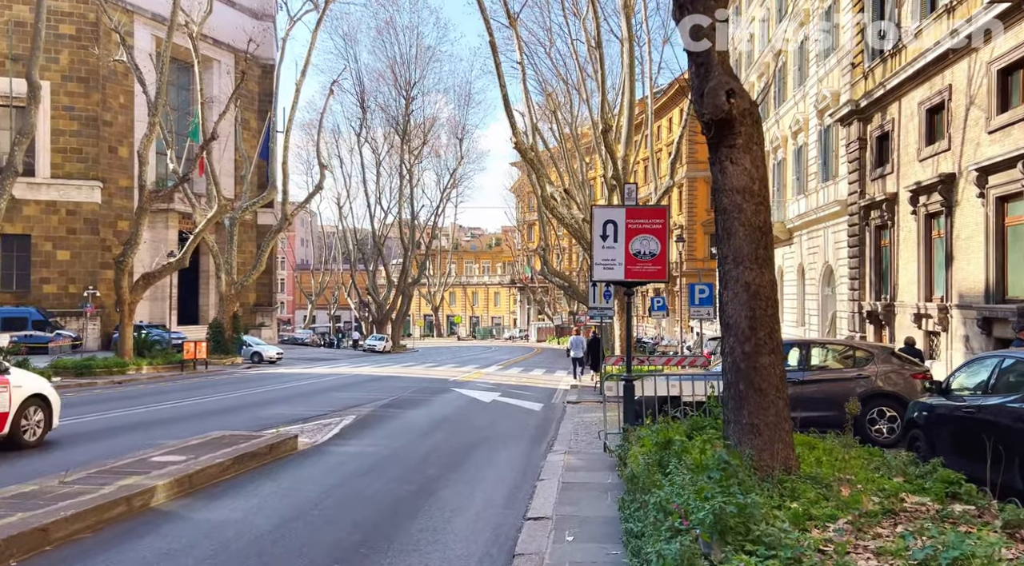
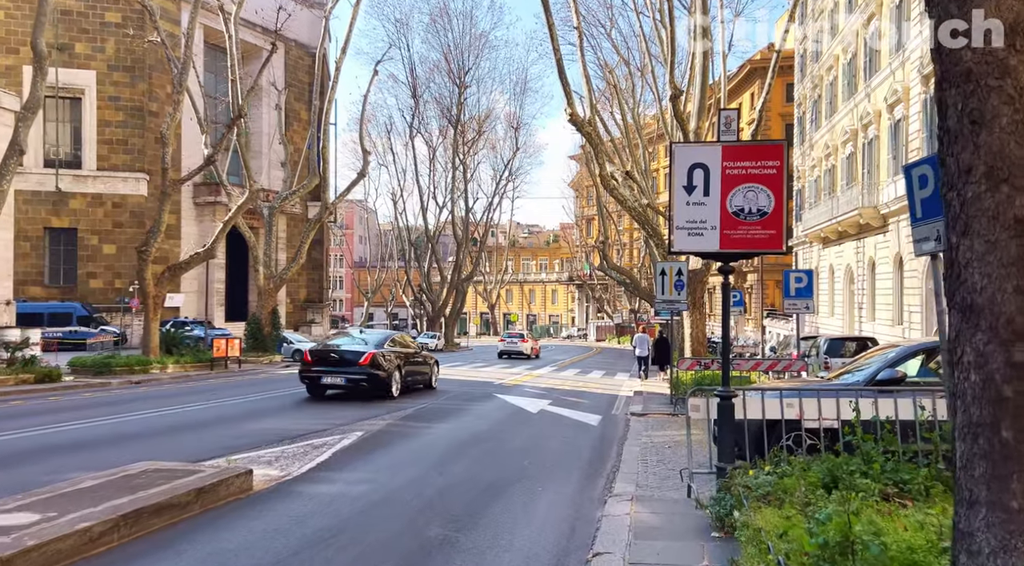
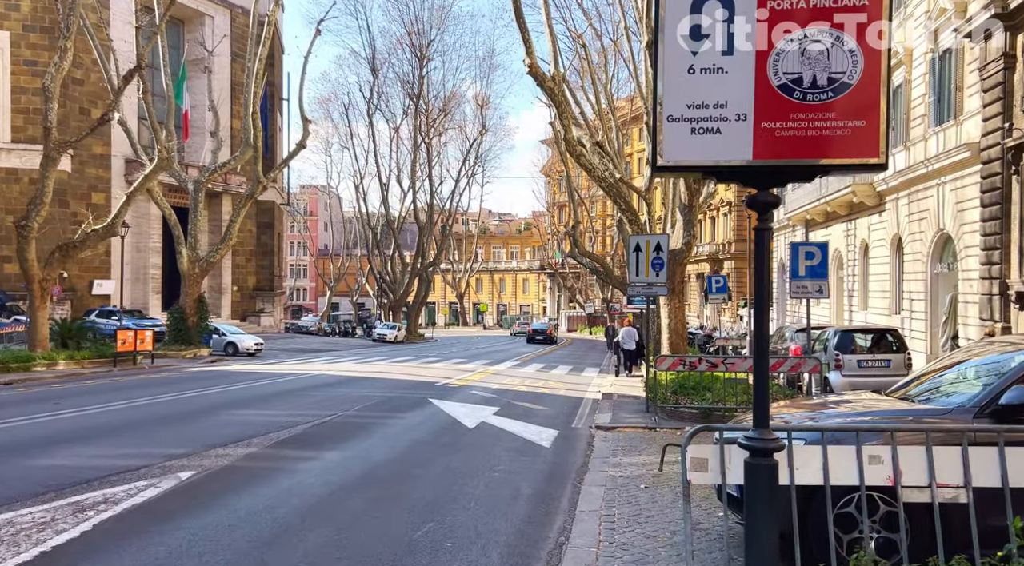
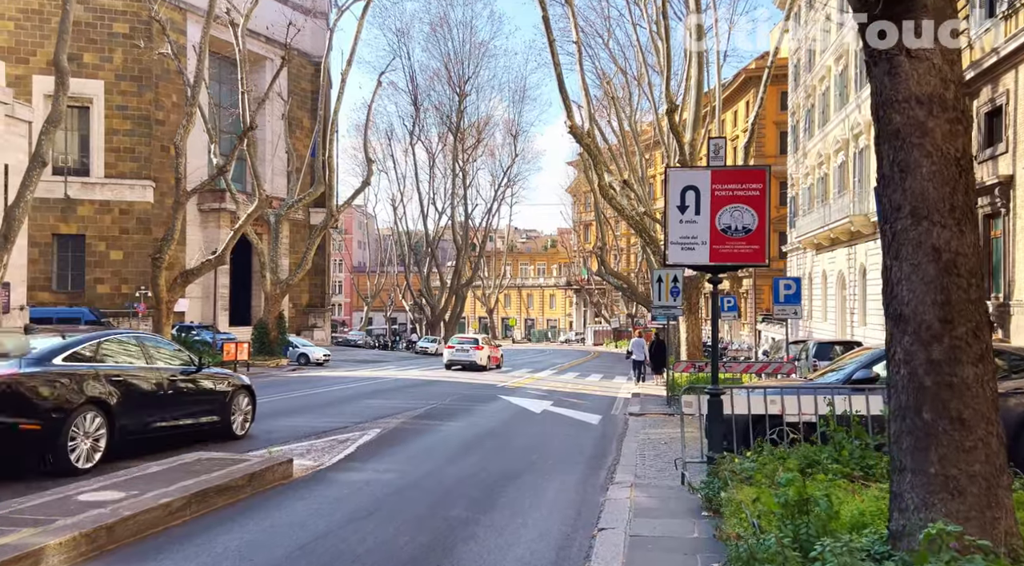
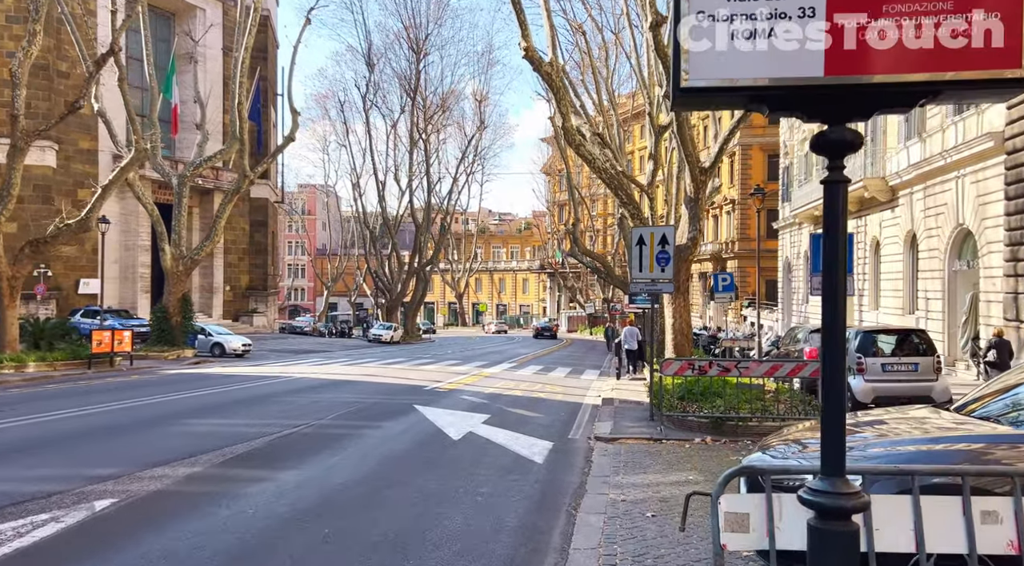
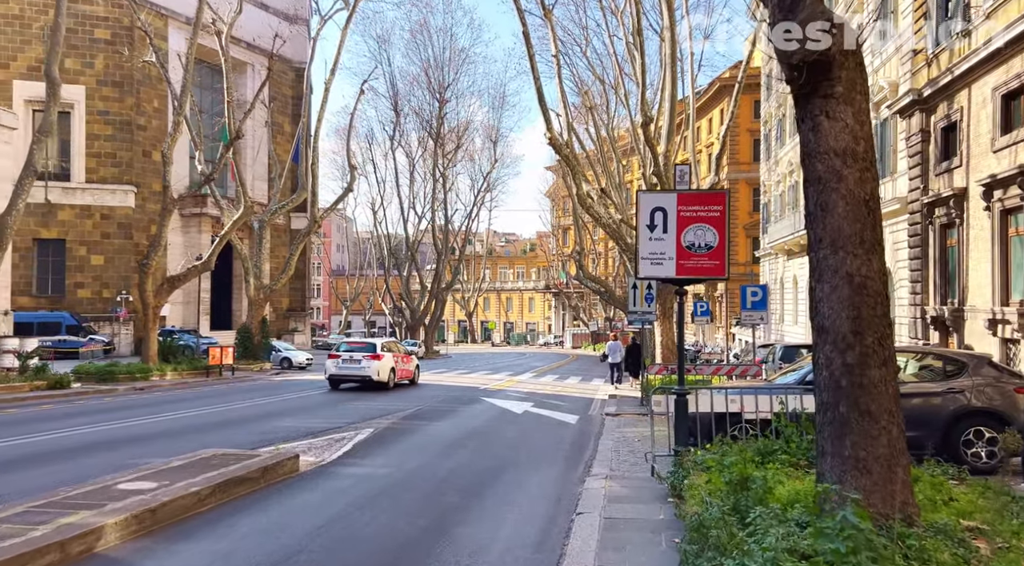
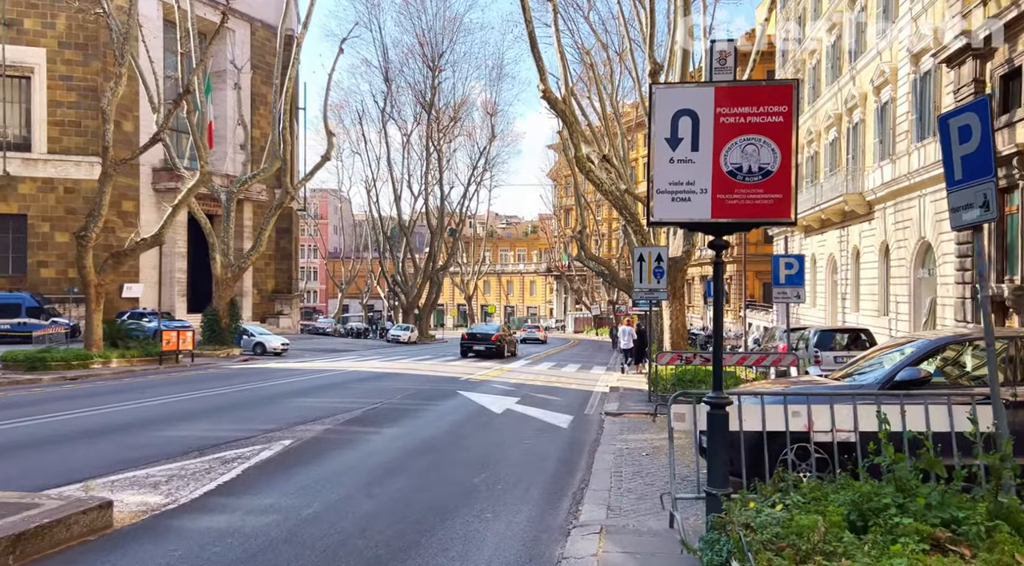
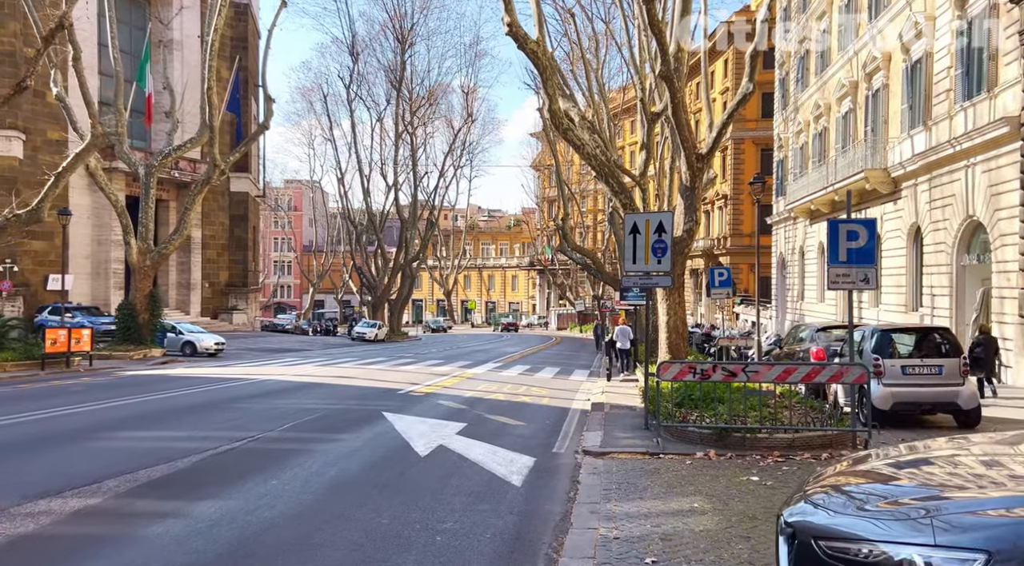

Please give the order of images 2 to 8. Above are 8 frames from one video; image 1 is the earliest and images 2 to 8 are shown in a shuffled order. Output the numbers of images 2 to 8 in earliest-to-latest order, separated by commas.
6, 4, 2, 7, 3, 5, 8
